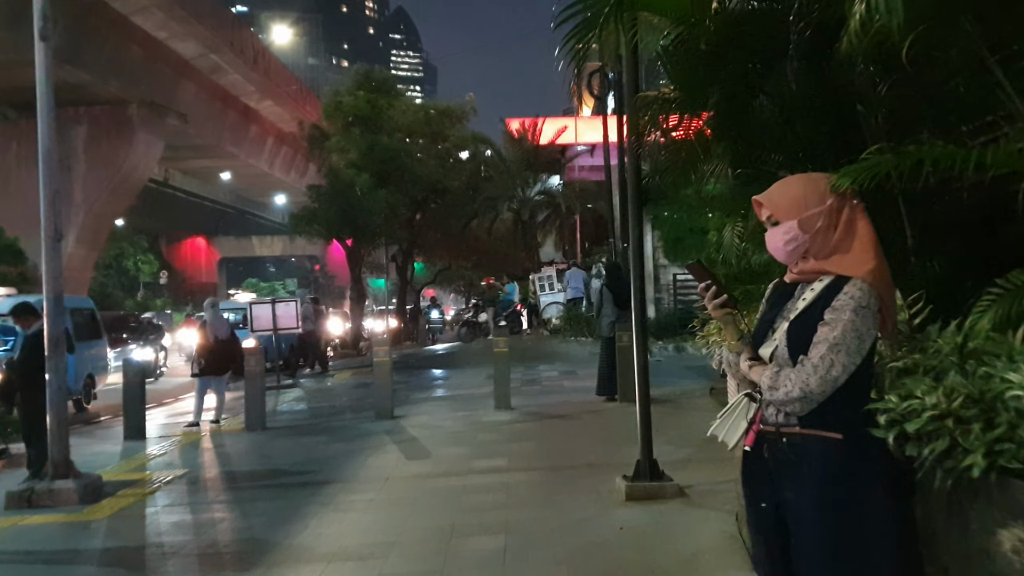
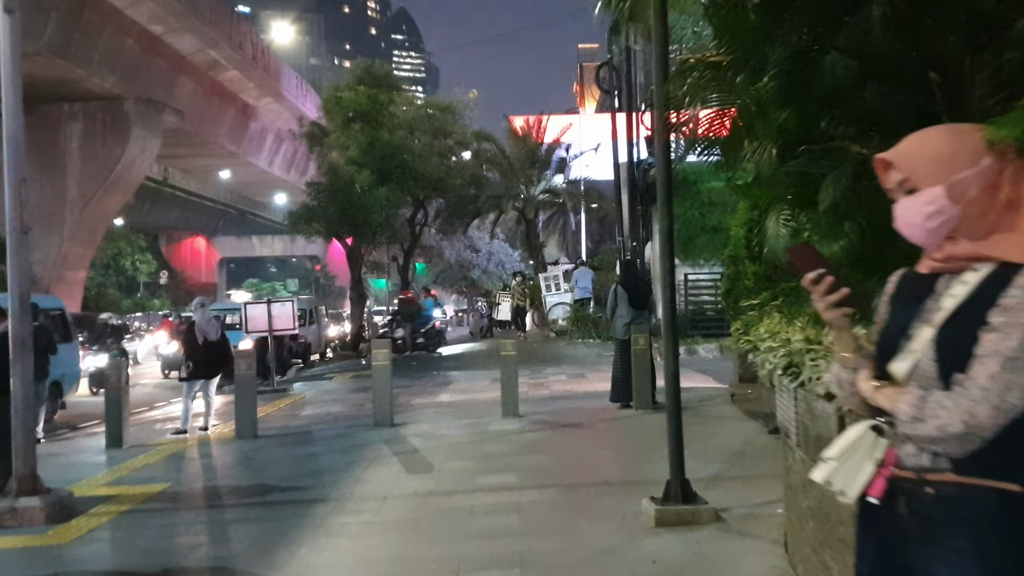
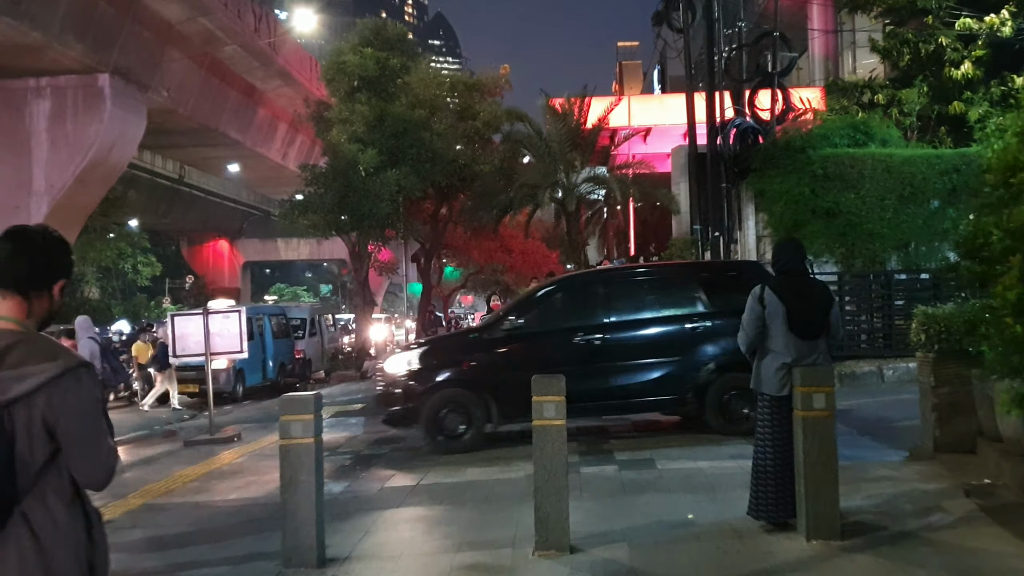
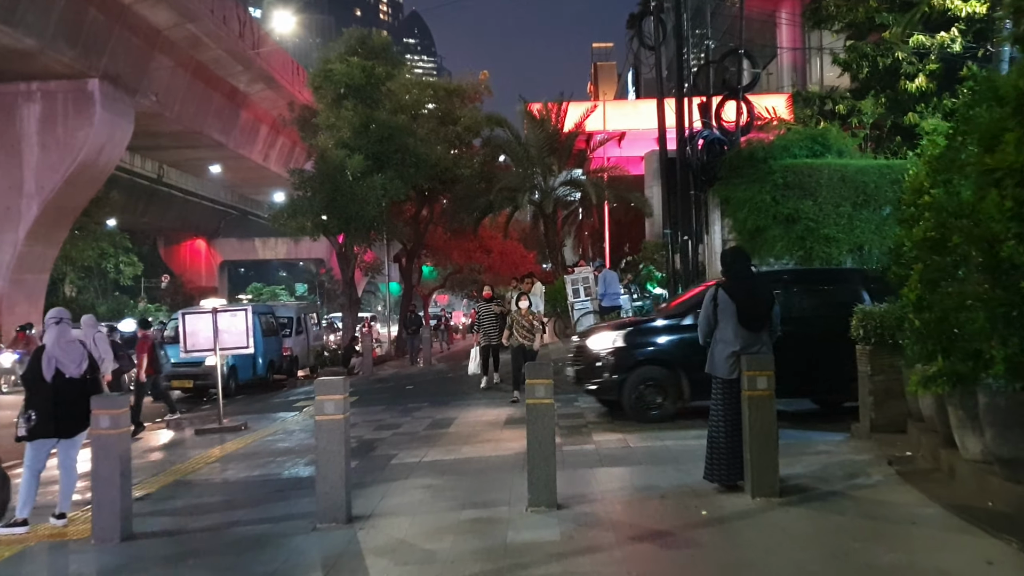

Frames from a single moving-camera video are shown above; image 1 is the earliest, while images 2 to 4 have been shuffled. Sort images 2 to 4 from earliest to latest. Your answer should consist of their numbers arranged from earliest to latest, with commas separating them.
2, 4, 3
